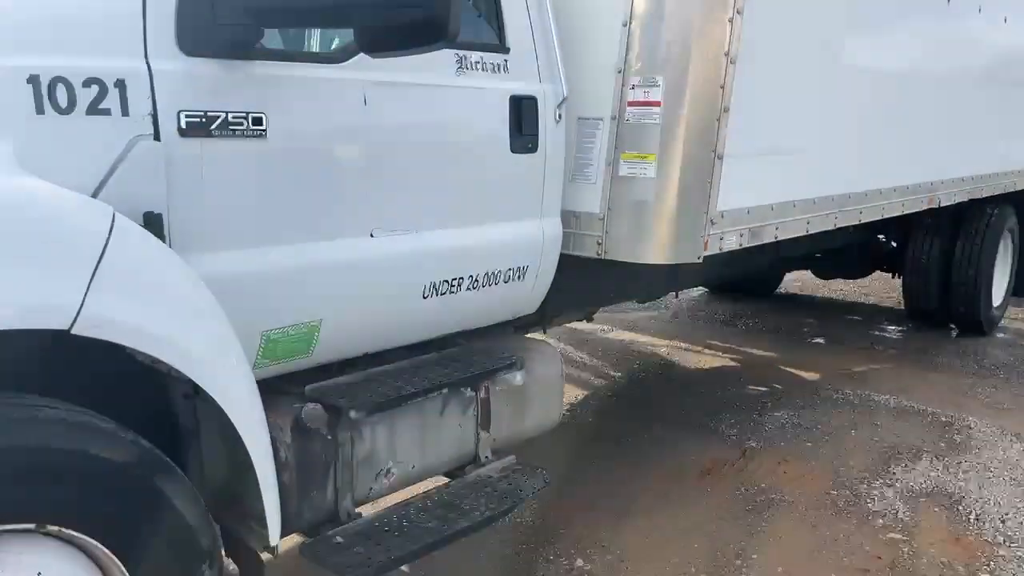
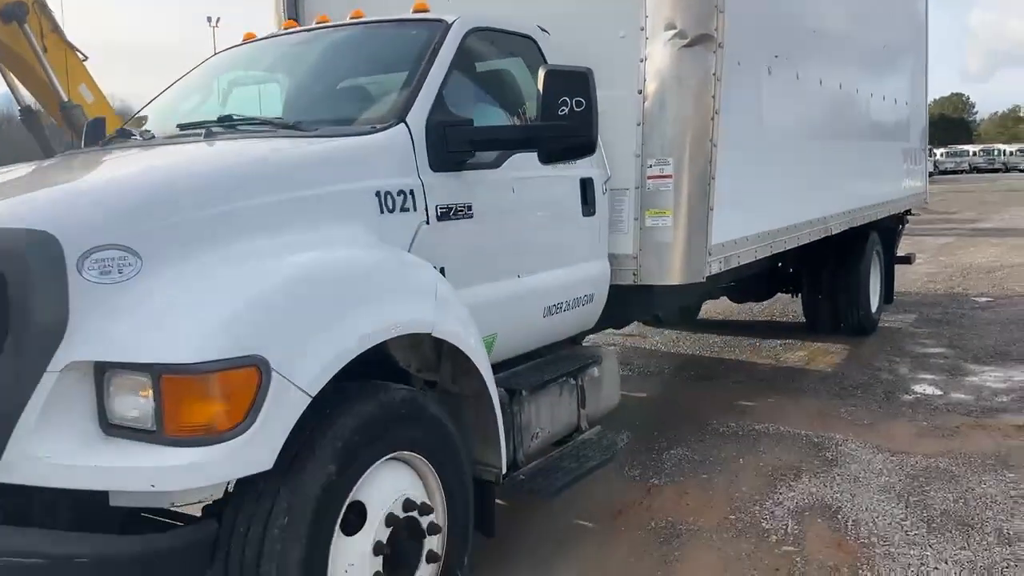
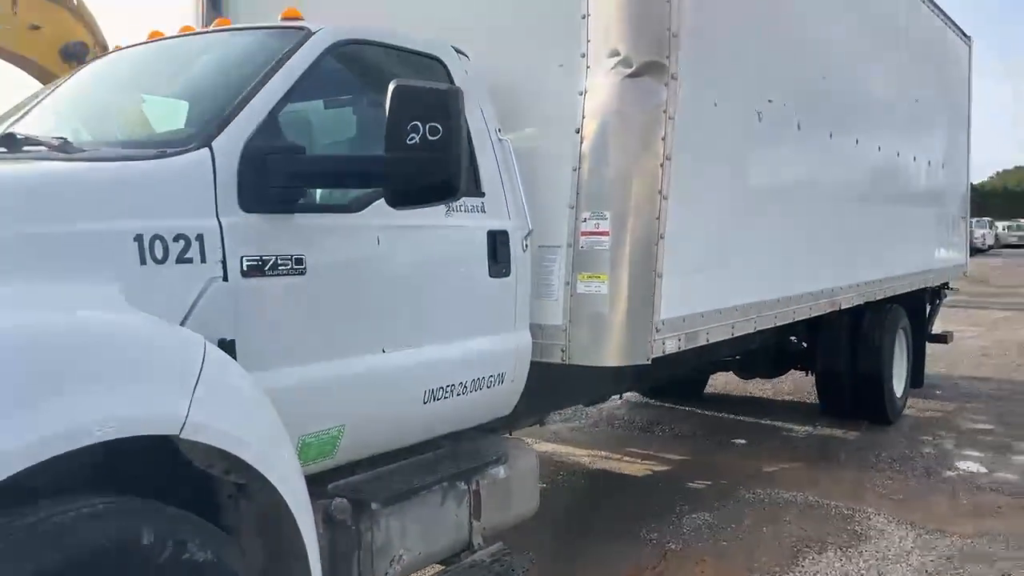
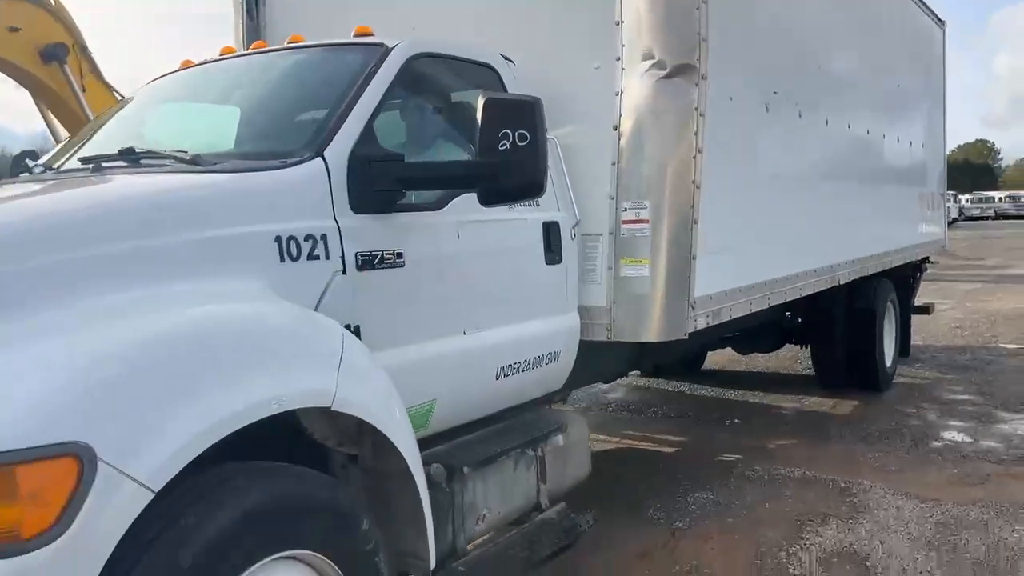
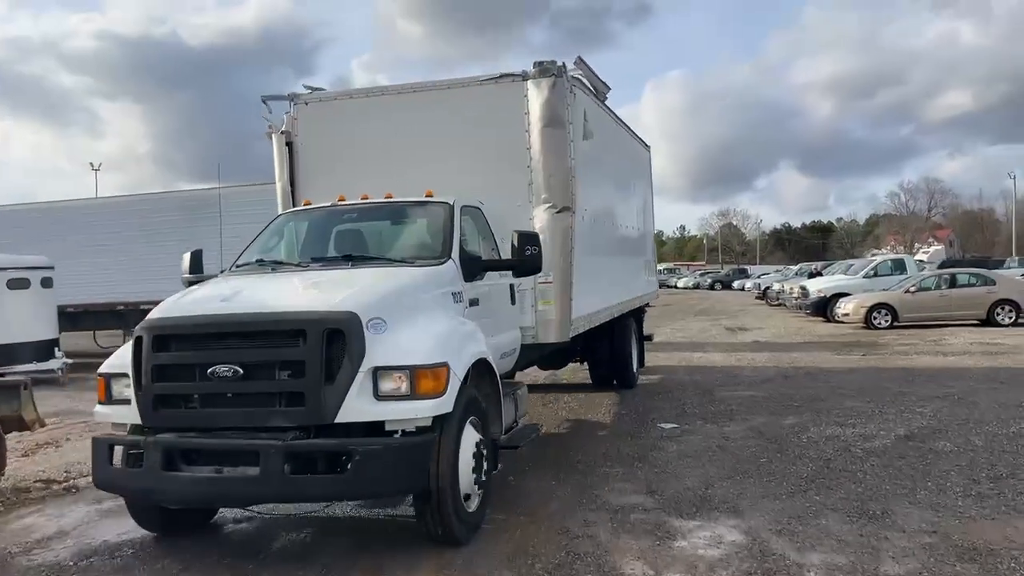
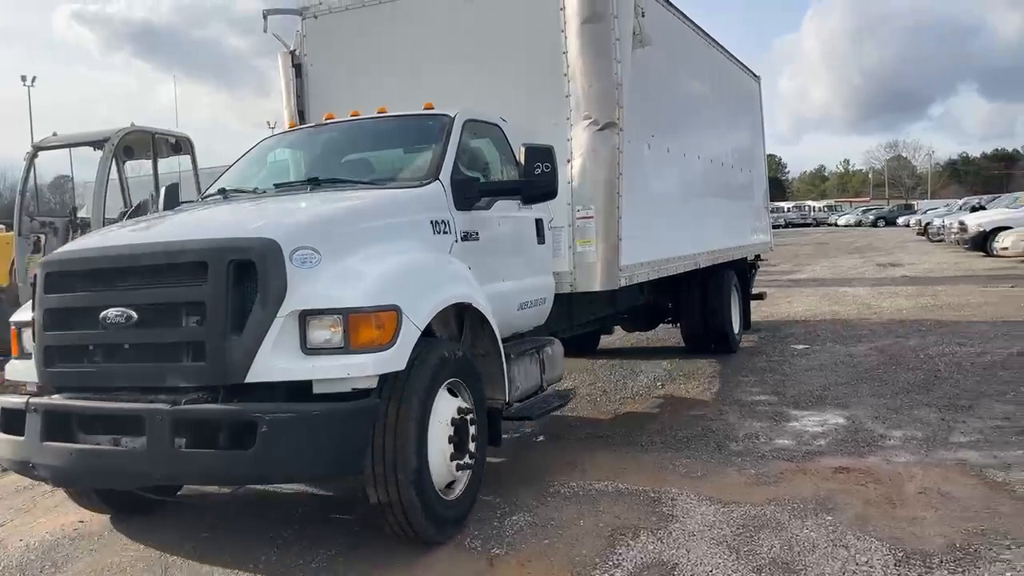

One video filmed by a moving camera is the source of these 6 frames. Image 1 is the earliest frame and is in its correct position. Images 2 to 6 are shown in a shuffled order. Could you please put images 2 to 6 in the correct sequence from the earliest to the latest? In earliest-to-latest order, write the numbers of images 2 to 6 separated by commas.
3, 4, 2, 6, 5
